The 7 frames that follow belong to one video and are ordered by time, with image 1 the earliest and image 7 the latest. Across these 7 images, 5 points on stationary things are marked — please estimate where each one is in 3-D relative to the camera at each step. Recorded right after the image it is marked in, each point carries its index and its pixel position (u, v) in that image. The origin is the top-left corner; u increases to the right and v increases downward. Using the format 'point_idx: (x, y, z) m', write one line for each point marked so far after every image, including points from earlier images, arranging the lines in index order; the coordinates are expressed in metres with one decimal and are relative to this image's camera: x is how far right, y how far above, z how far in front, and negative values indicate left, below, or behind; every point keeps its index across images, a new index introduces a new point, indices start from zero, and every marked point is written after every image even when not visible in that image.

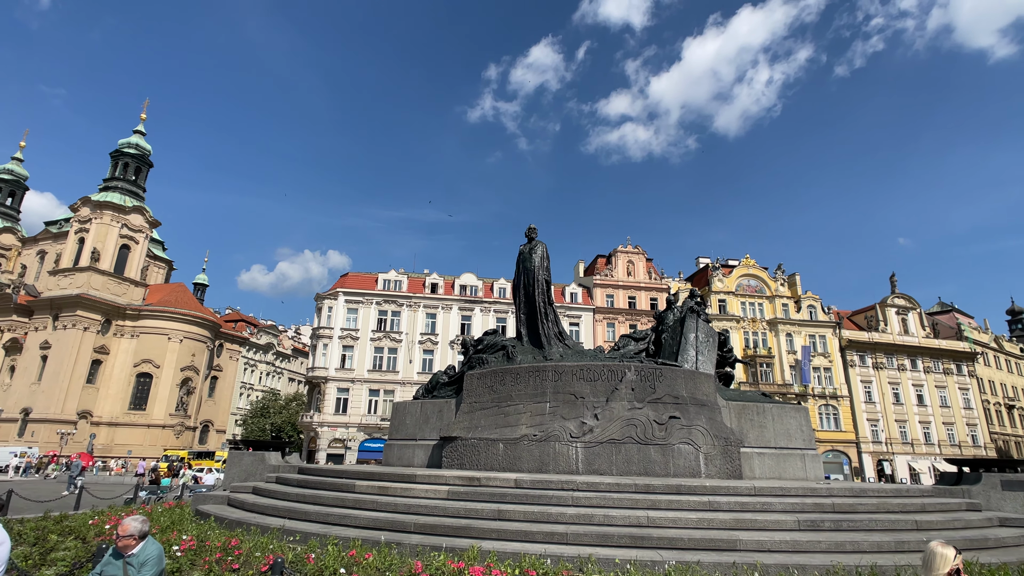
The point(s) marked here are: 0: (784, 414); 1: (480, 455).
0: (+5.0, -2.3, +10.7) m
1: (-0.5, -2.9, +10.1) m
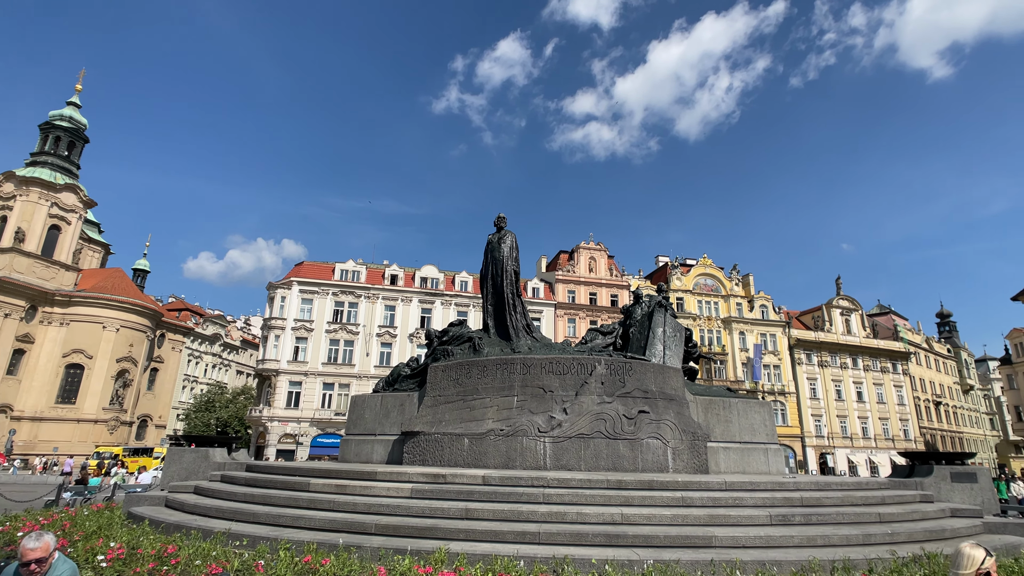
0: (+4.3, -2.2, +10.7) m
1: (-1.1, -2.7, +9.6) m
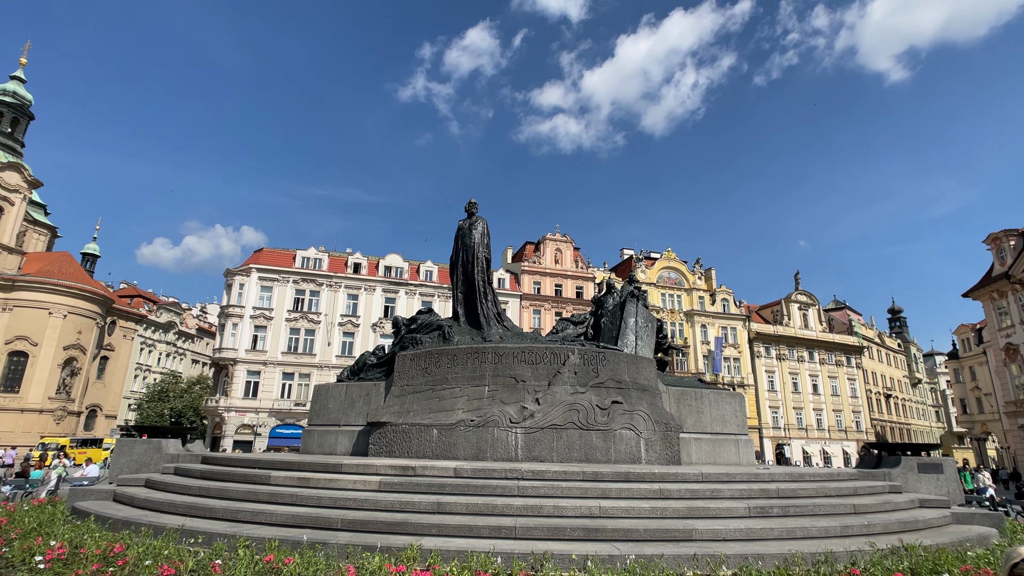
0: (+3.8, -2.0, +10.7) m
1: (-1.6, -2.4, +9.3) m
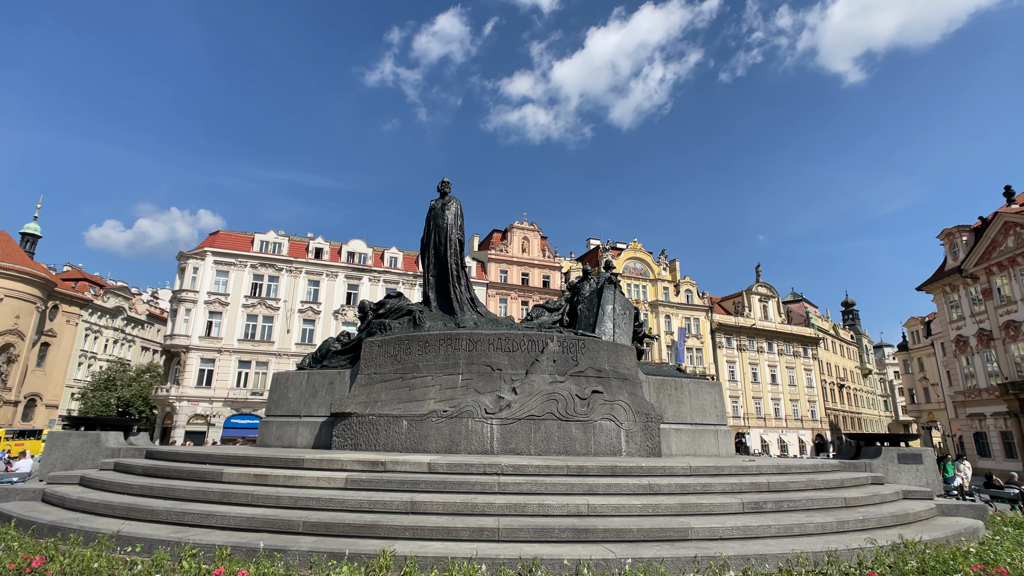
0: (+3.3, -1.8, +10.4) m
1: (-2.0, -2.2, +8.7) m
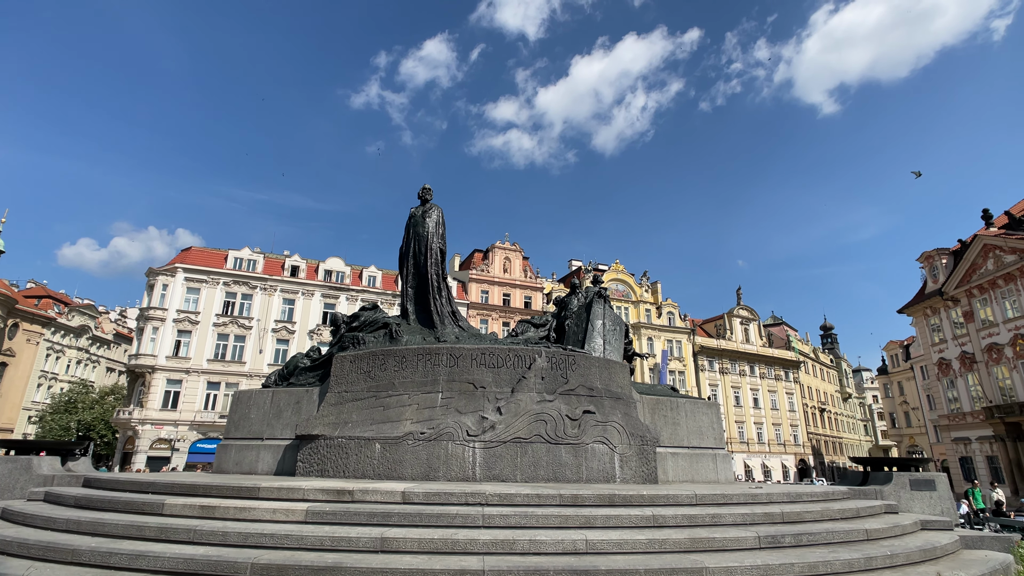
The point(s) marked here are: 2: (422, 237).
0: (+3.1, -2.0, +9.7) m
1: (-2.2, -2.3, +7.8) m
2: (-1.6, +0.9, +10.3) m
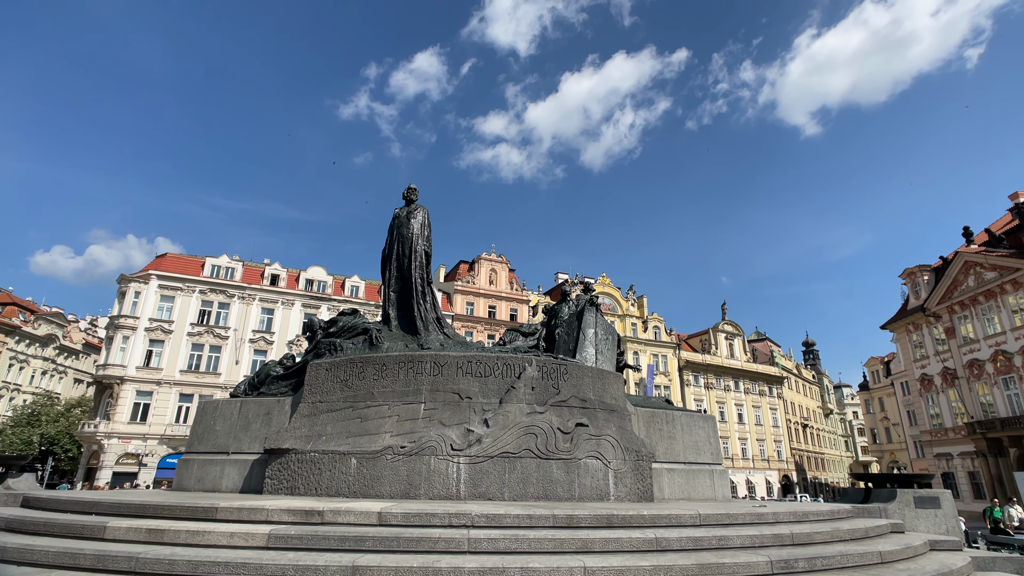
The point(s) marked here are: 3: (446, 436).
0: (+2.8, -2.1, +9.2) m
1: (-2.3, -2.3, +7.2) m
2: (-1.8, +0.8, +9.7) m
3: (-0.8, -1.9, +7.4) m
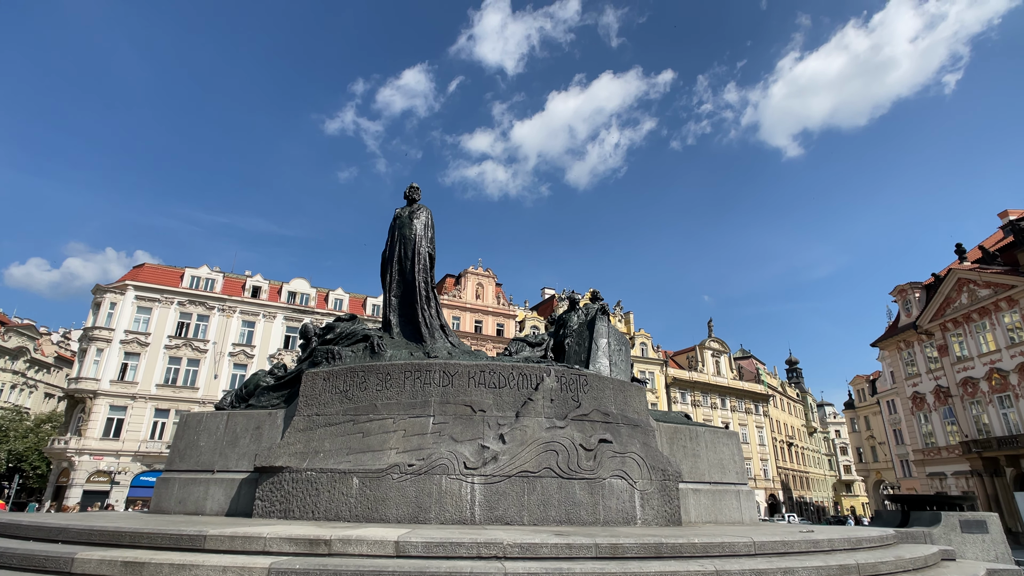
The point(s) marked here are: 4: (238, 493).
0: (+3.0, -2.2, +8.6) m
1: (-2.1, -2.3, +6.4) m
2: (-1.6, +0.7, +9.1) m
3: (-0.6, -1.9, +6.7) m
4: (-3.4, -2.5, +7.2) m
